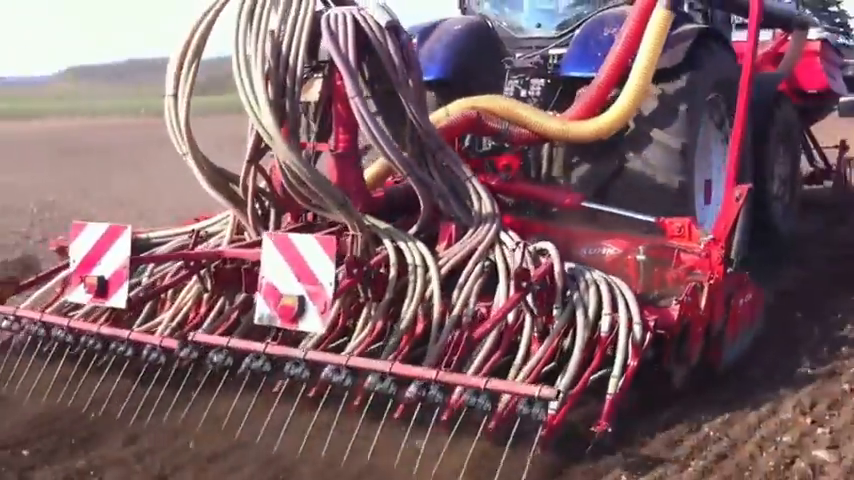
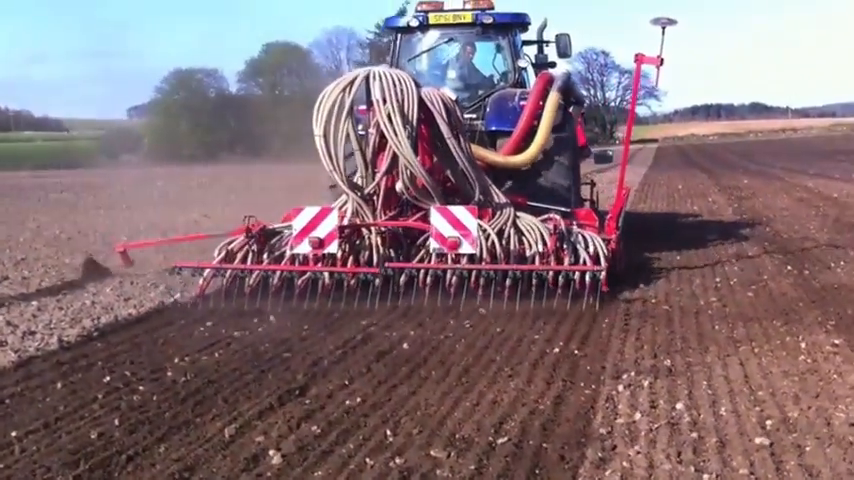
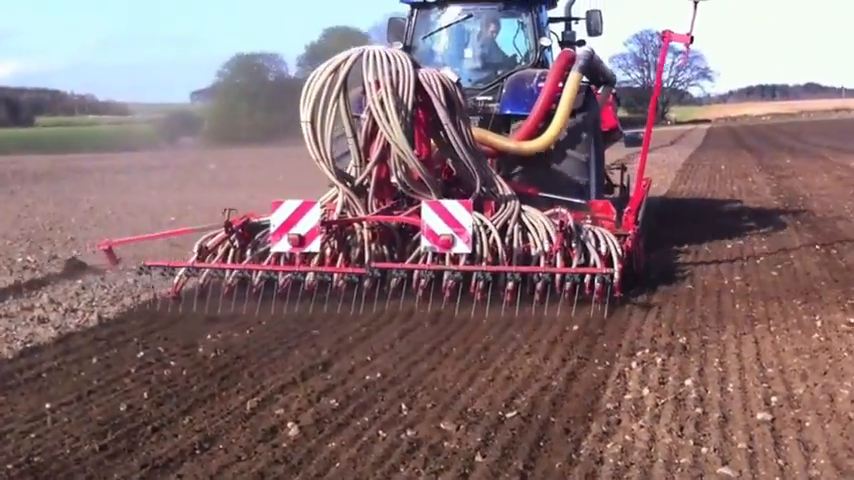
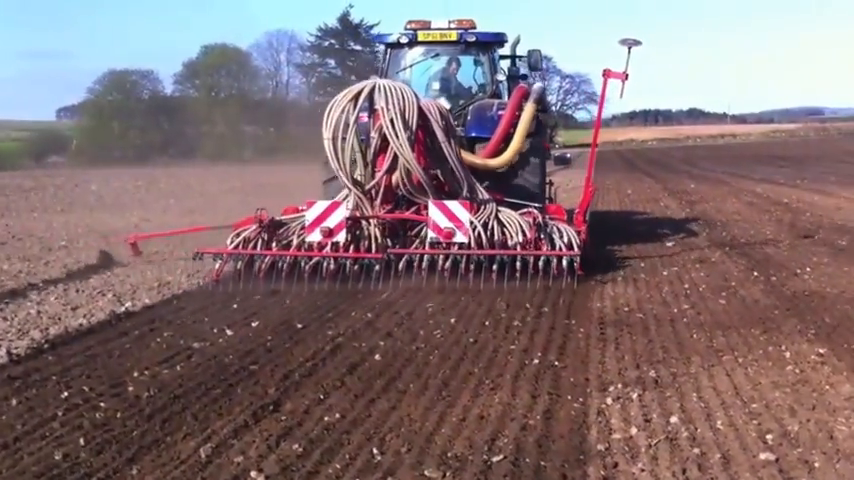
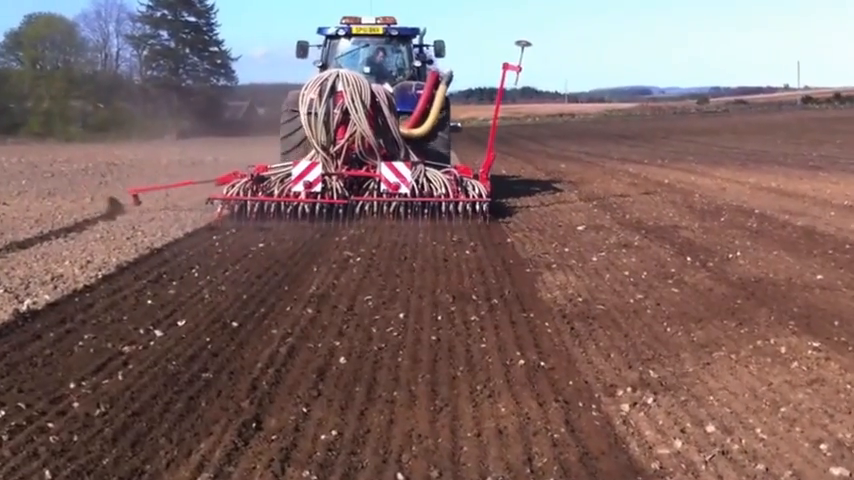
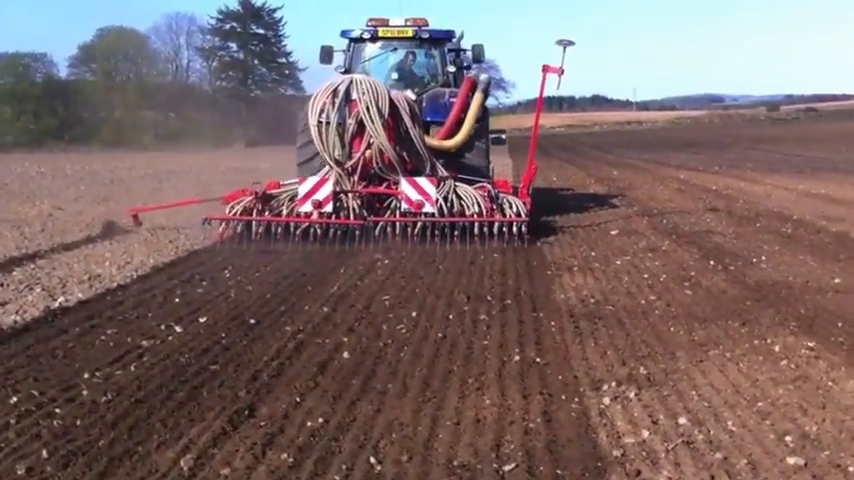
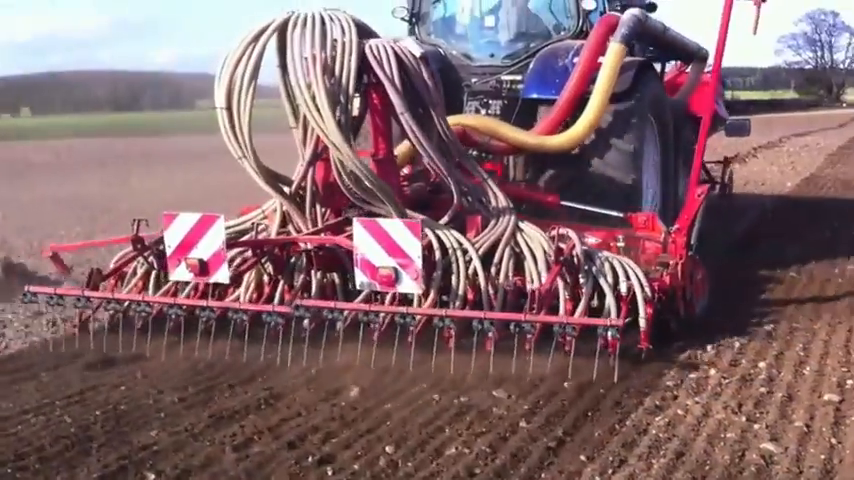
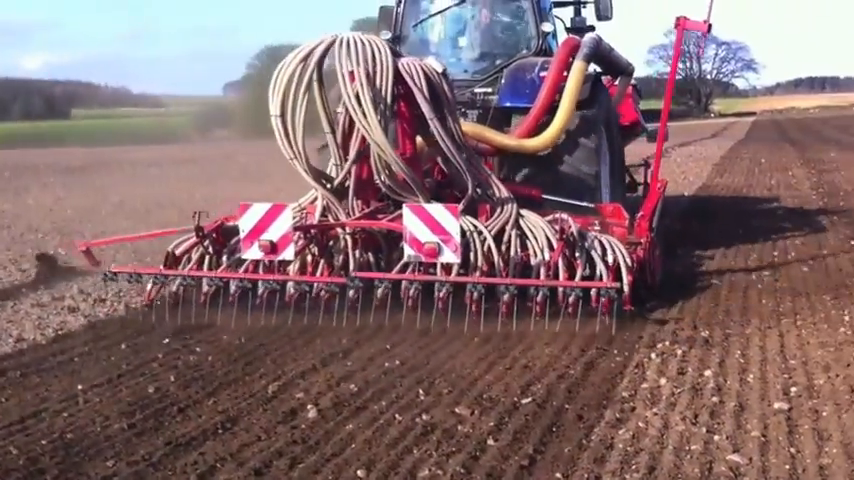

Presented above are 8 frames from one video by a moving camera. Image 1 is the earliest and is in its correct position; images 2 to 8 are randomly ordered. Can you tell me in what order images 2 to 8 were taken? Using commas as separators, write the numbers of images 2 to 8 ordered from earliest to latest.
7, 8, 3, 2, 4, 6, 5
